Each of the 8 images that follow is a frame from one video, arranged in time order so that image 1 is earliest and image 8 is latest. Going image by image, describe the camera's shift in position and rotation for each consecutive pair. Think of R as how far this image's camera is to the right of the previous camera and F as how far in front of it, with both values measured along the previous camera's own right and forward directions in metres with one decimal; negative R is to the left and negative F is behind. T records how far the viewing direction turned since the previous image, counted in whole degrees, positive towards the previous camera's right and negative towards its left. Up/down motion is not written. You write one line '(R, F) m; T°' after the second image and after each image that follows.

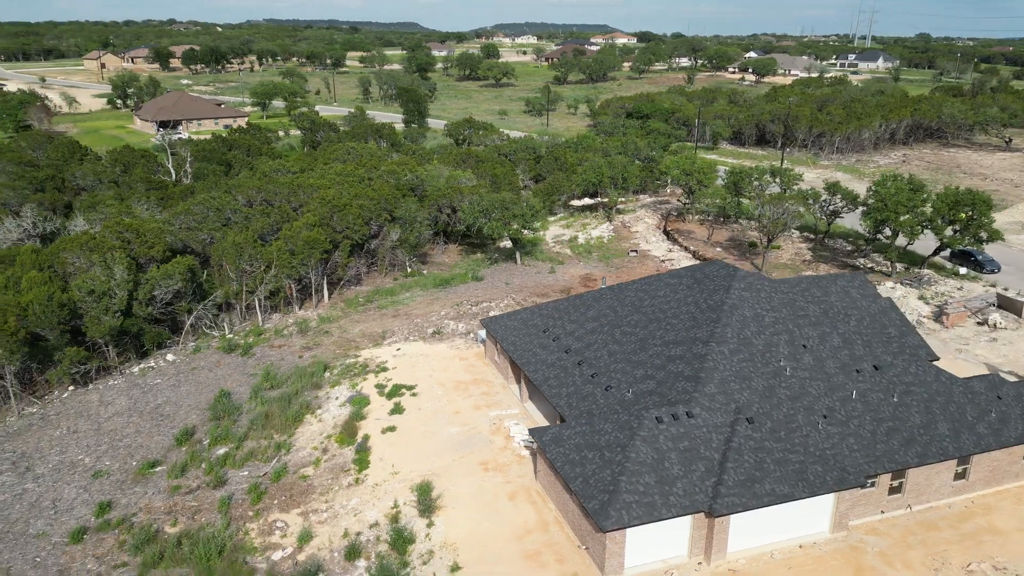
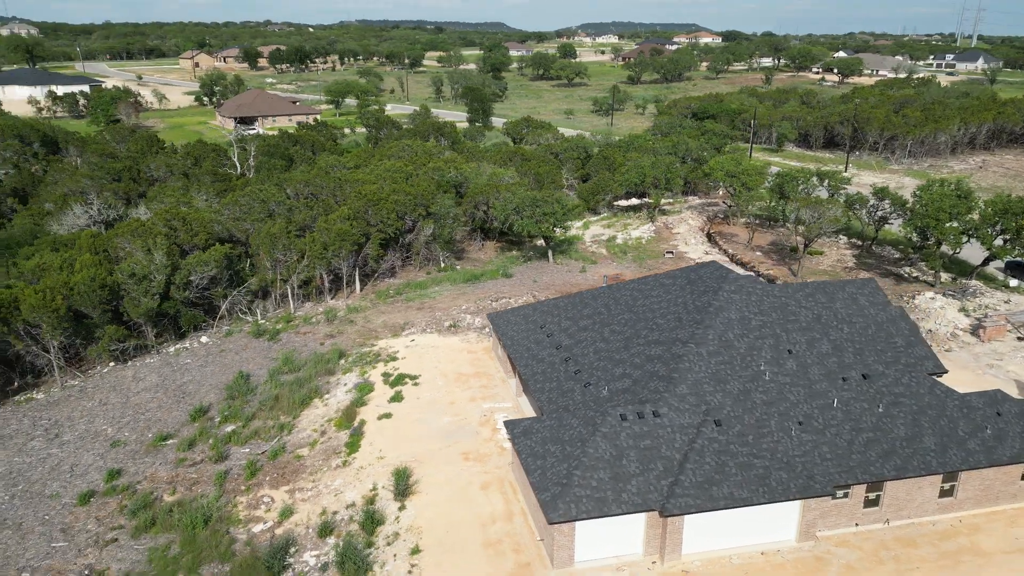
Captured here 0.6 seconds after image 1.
(+2.4, -0.2) m; -6°
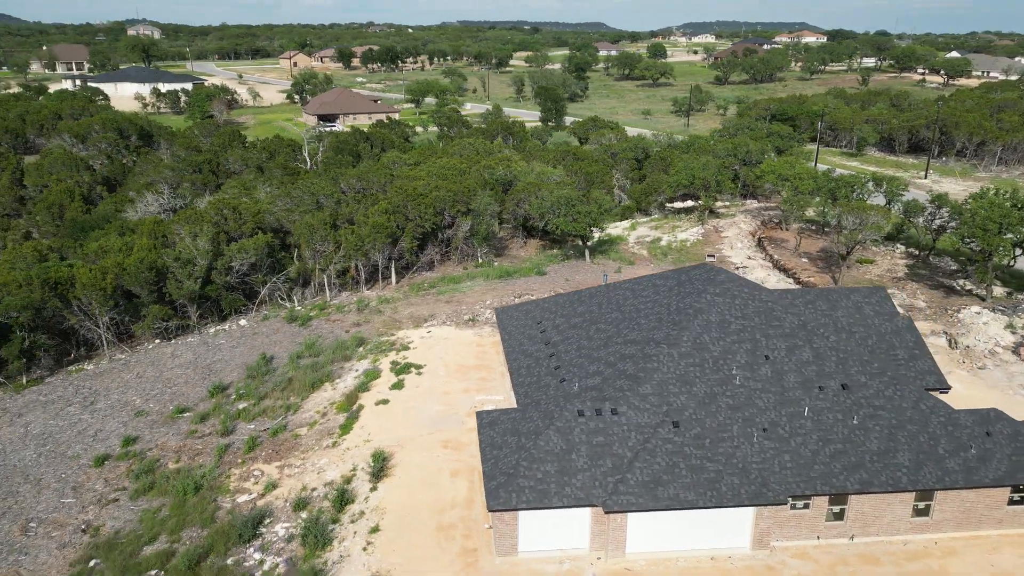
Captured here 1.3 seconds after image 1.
(+2.8, -0.2) m; -7°
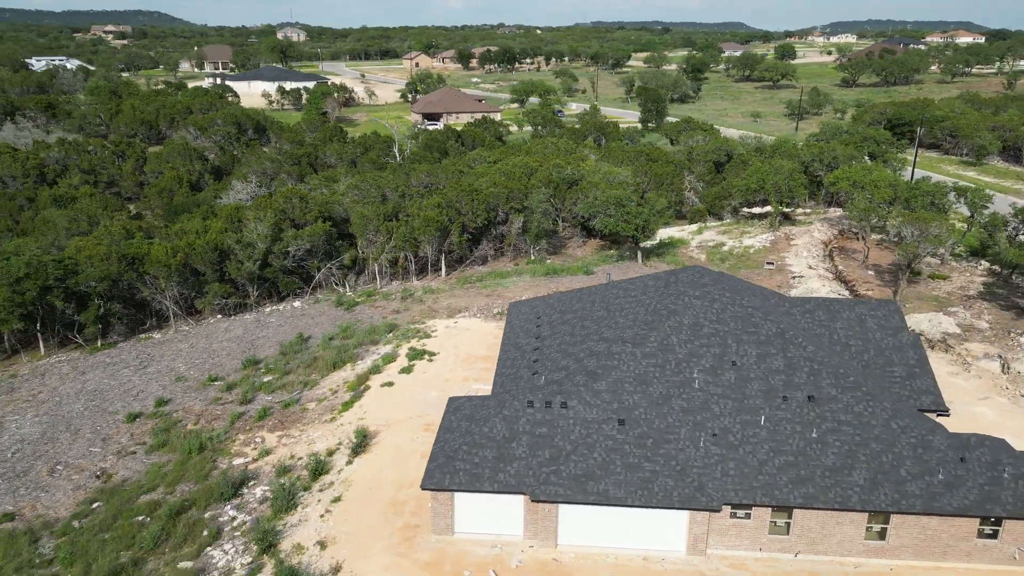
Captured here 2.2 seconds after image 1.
(+3.6, -0.2) m; -9°
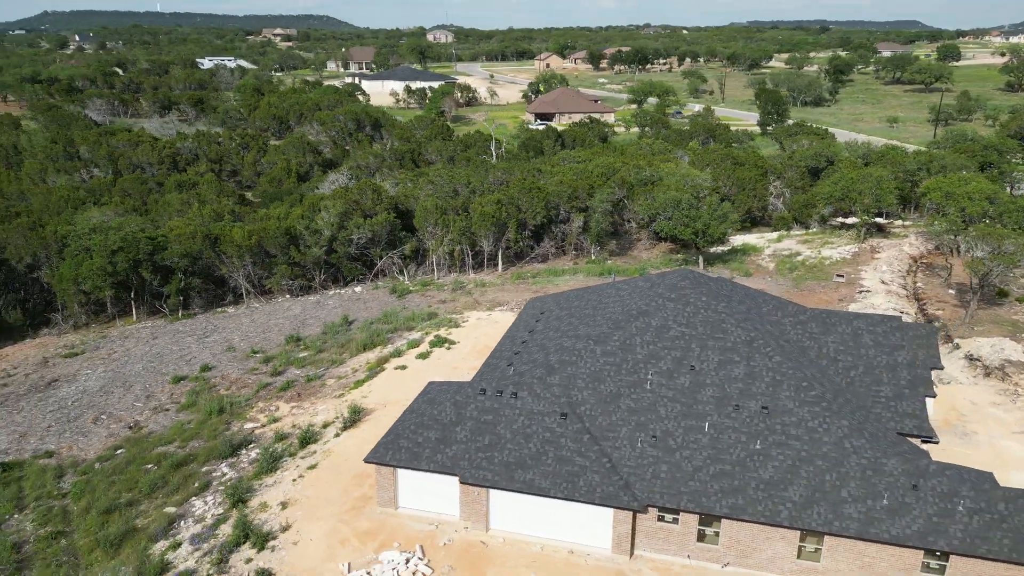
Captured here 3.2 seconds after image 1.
(+4.0, -0.2) m; -10°
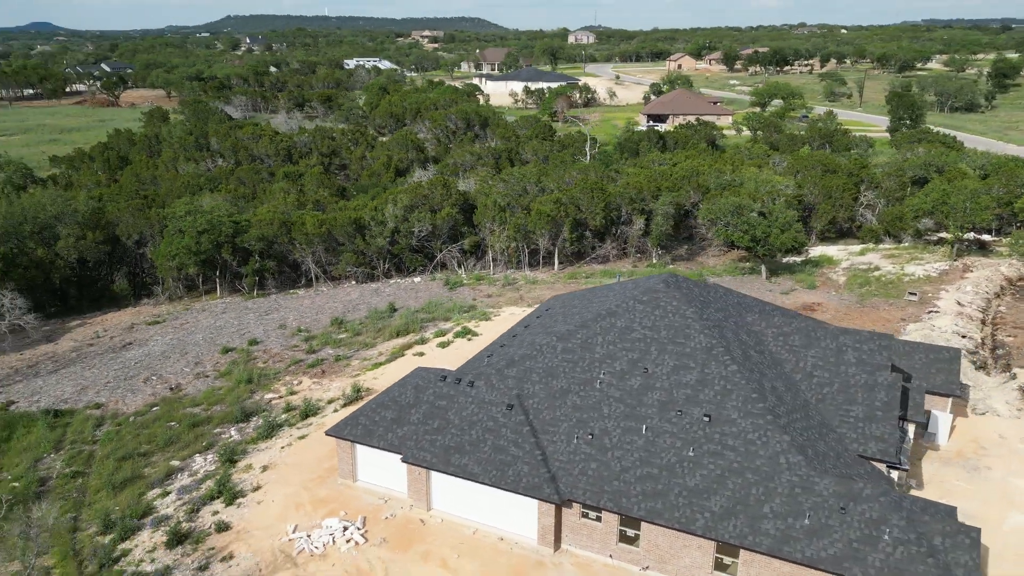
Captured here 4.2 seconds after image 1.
(+3.9, -0.2) m; -10°
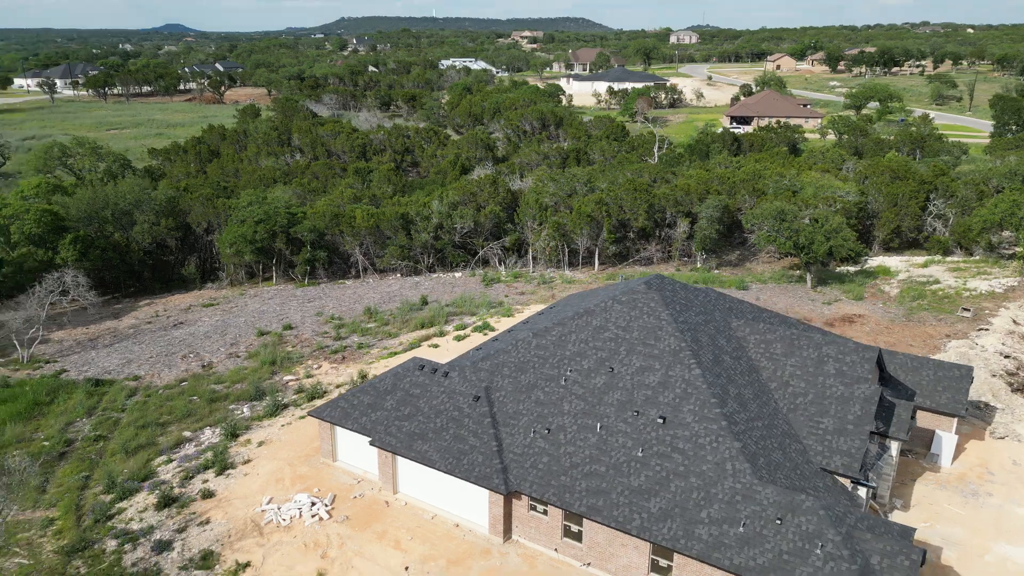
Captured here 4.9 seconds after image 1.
(+2.8, -0.2) m; -7°
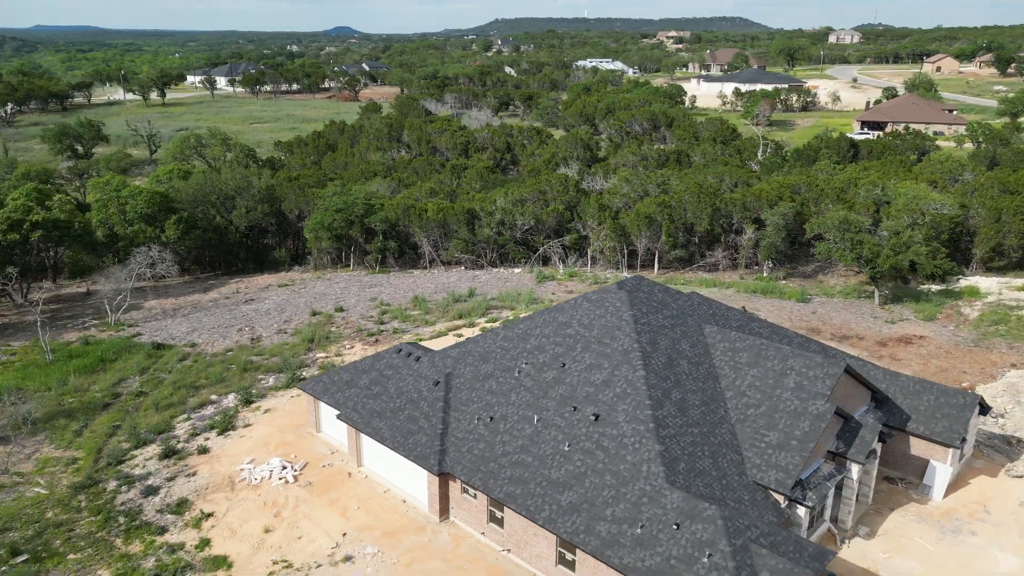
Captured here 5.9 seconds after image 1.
(+4.0, -0.2) m; -10°
